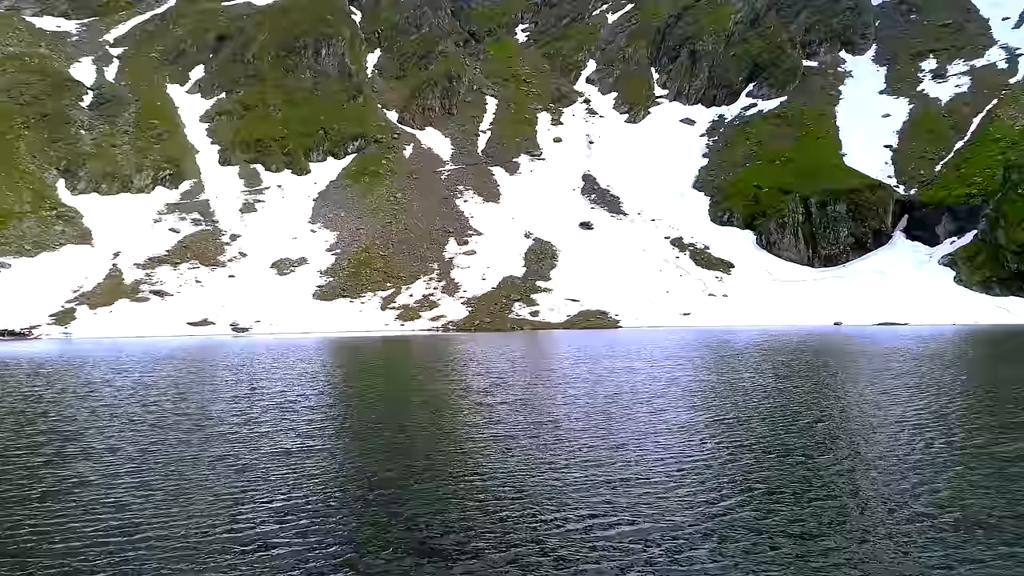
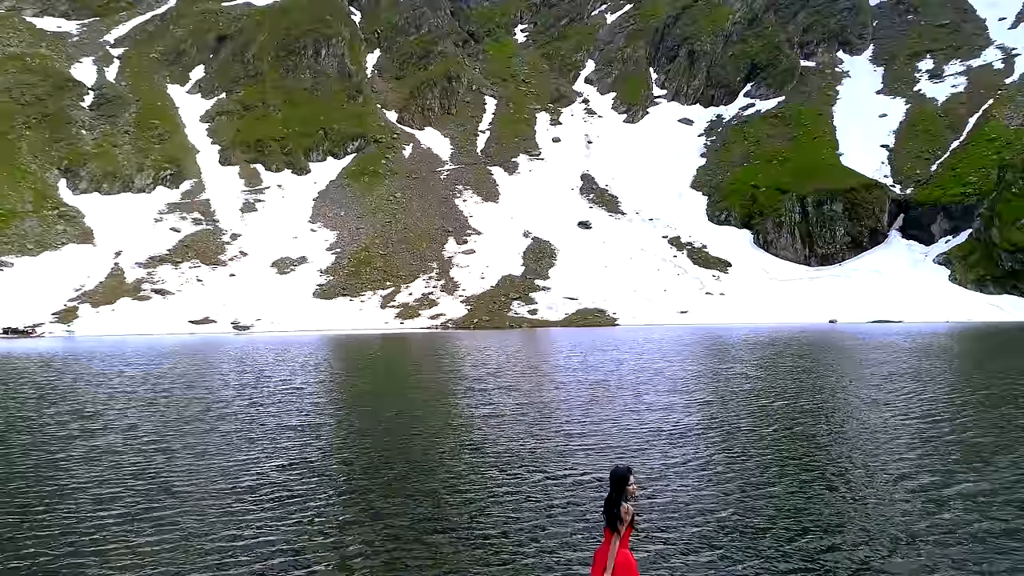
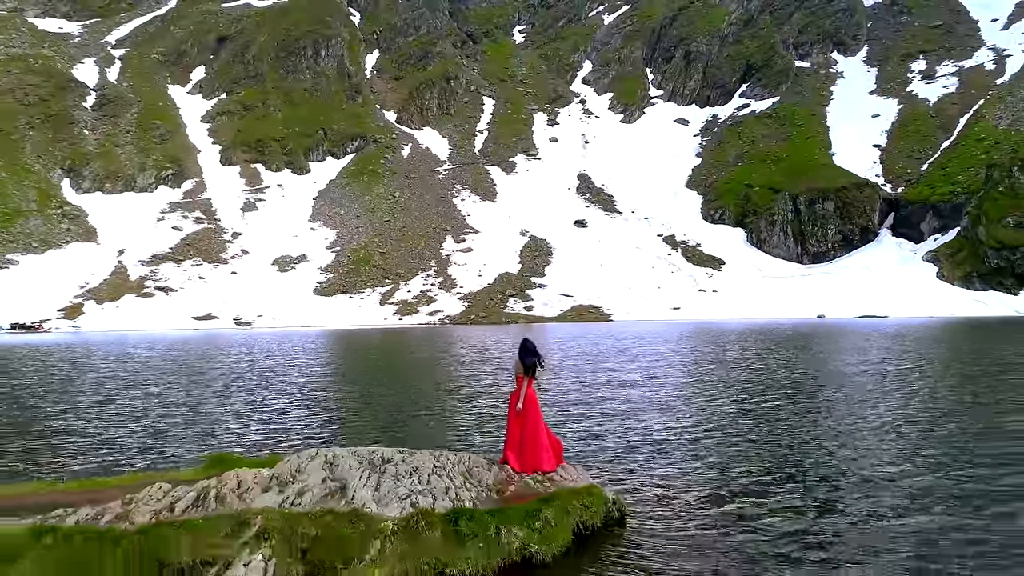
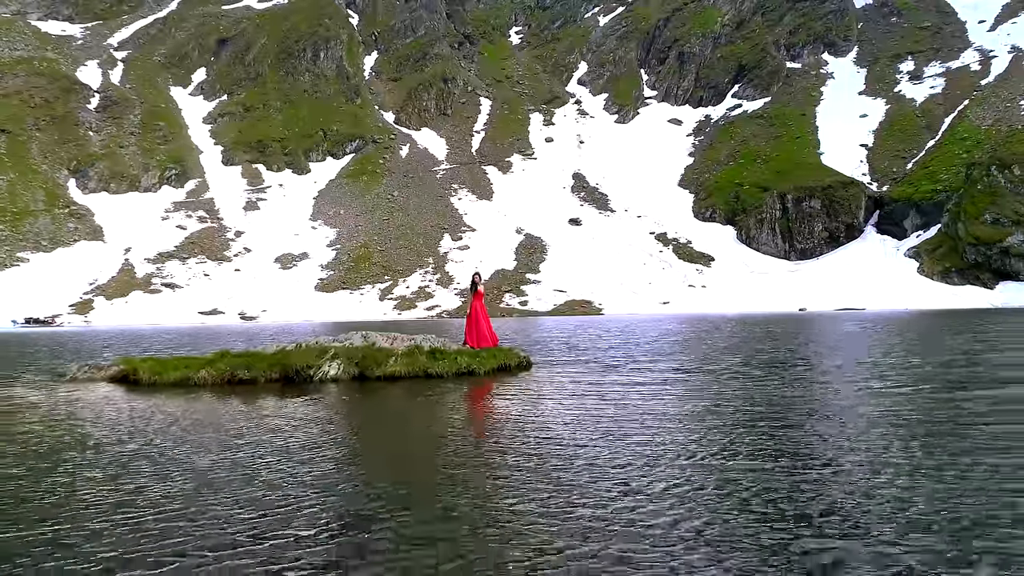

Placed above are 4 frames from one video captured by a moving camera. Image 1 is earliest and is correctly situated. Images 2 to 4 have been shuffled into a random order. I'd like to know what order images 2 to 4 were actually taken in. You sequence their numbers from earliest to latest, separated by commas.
2, 3, 4
